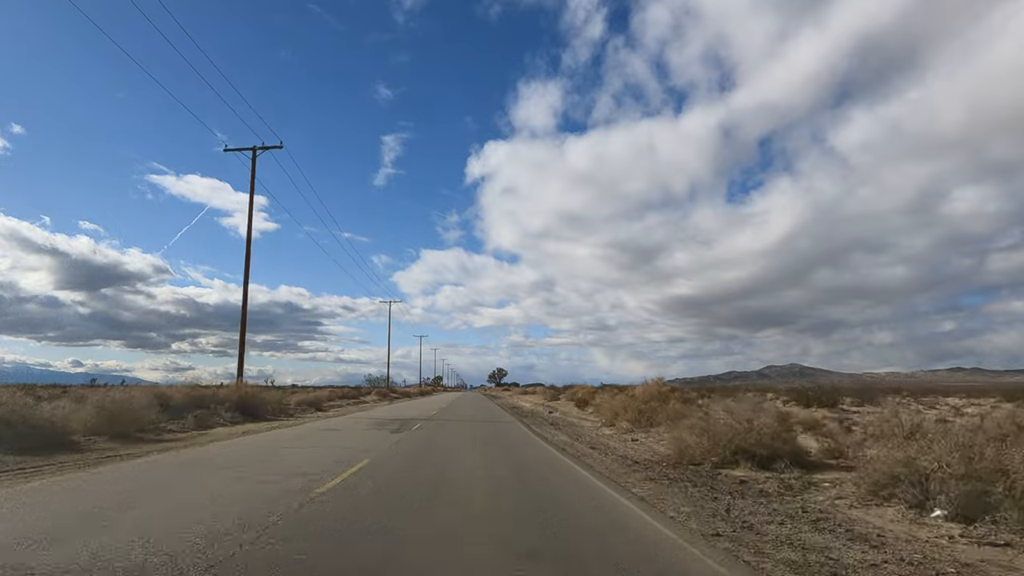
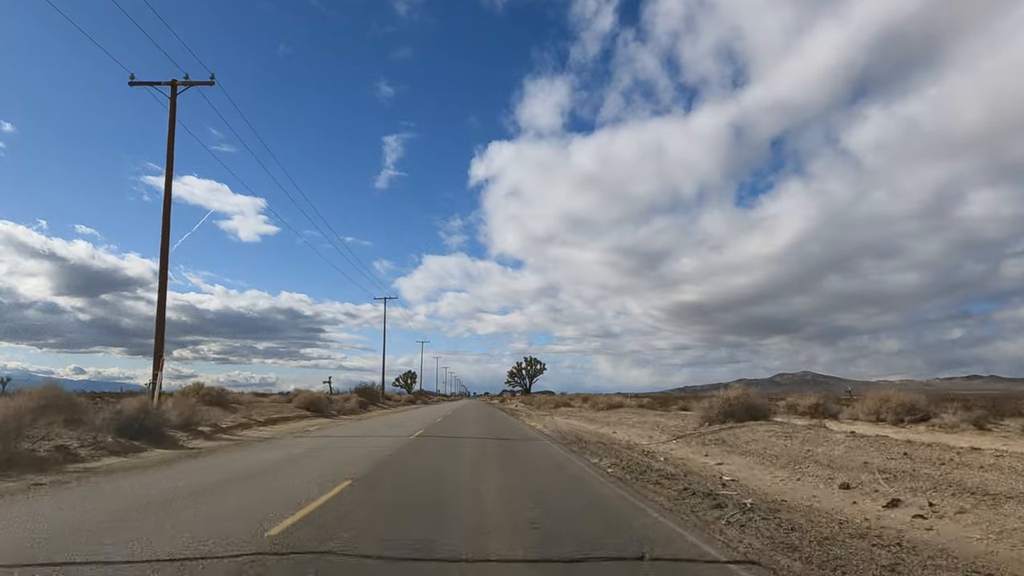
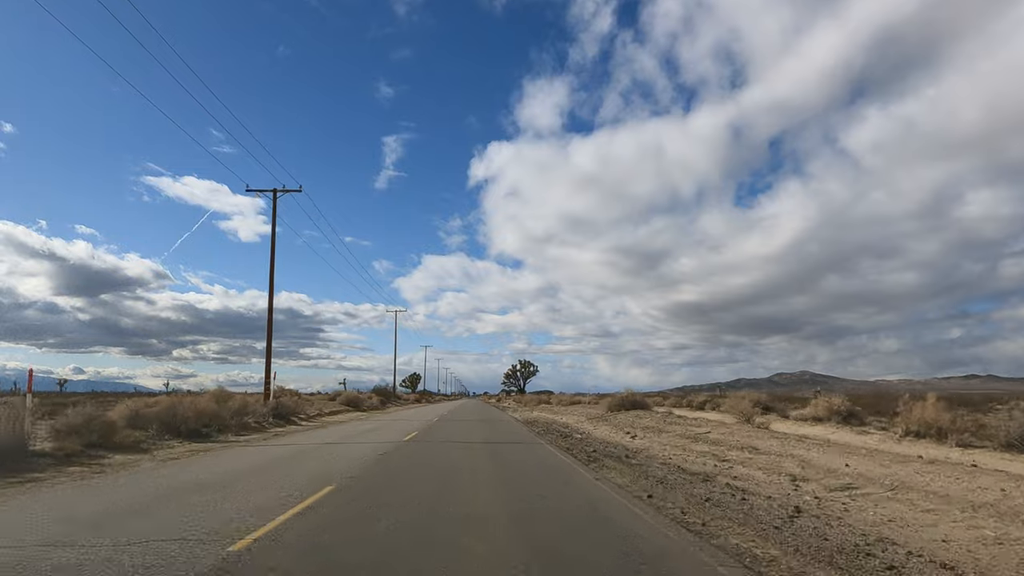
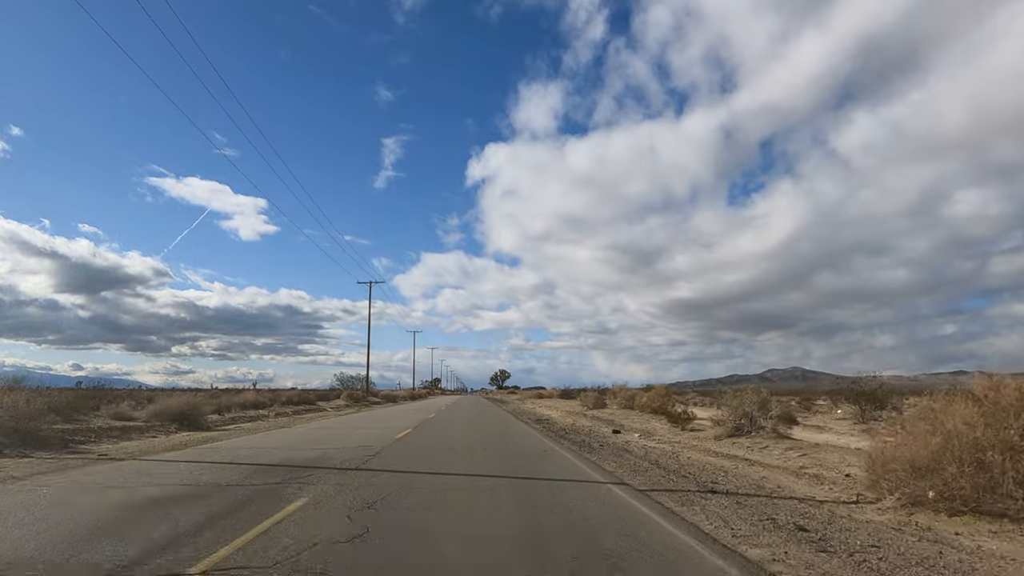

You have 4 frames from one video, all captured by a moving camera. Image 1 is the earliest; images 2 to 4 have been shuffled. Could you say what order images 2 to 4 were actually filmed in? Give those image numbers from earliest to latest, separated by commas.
4, 3, 2
